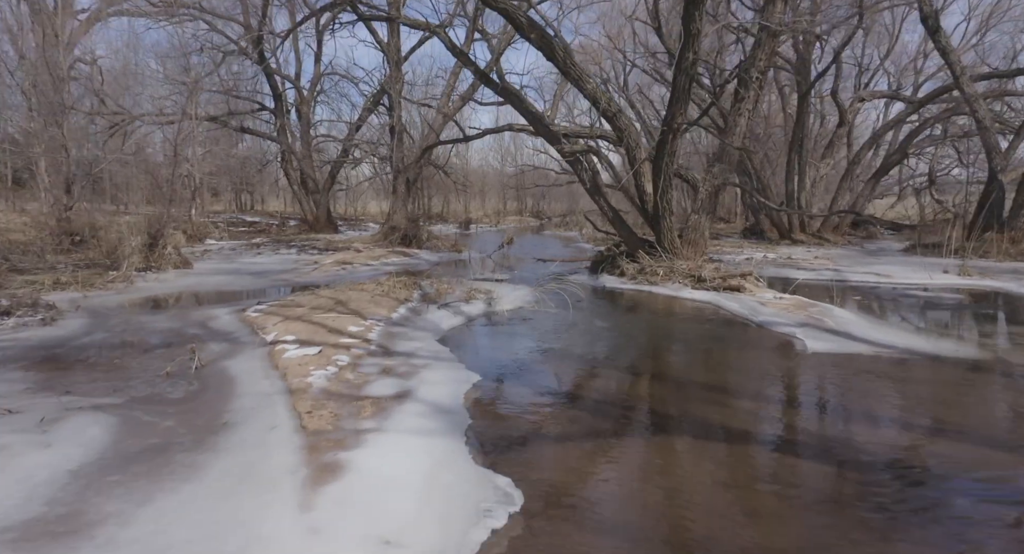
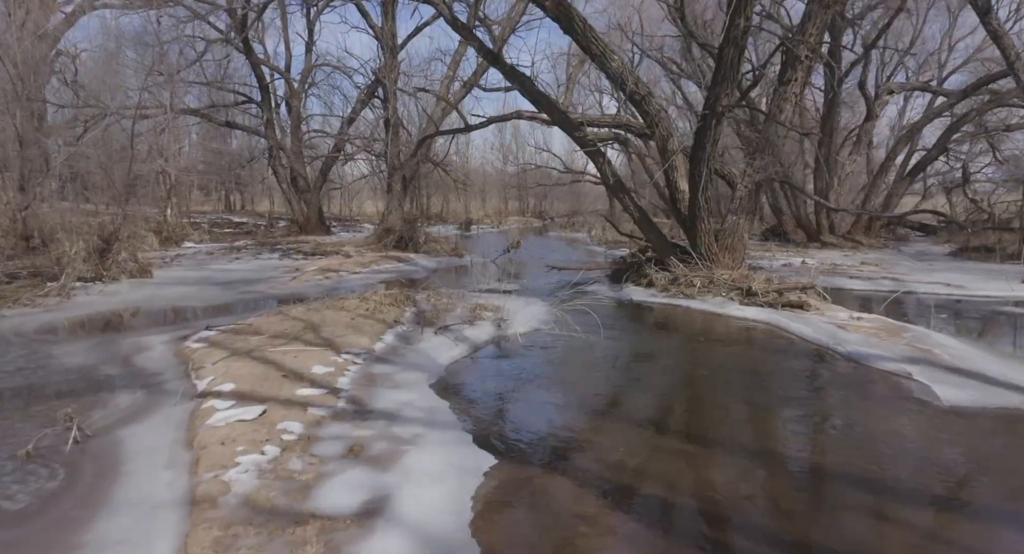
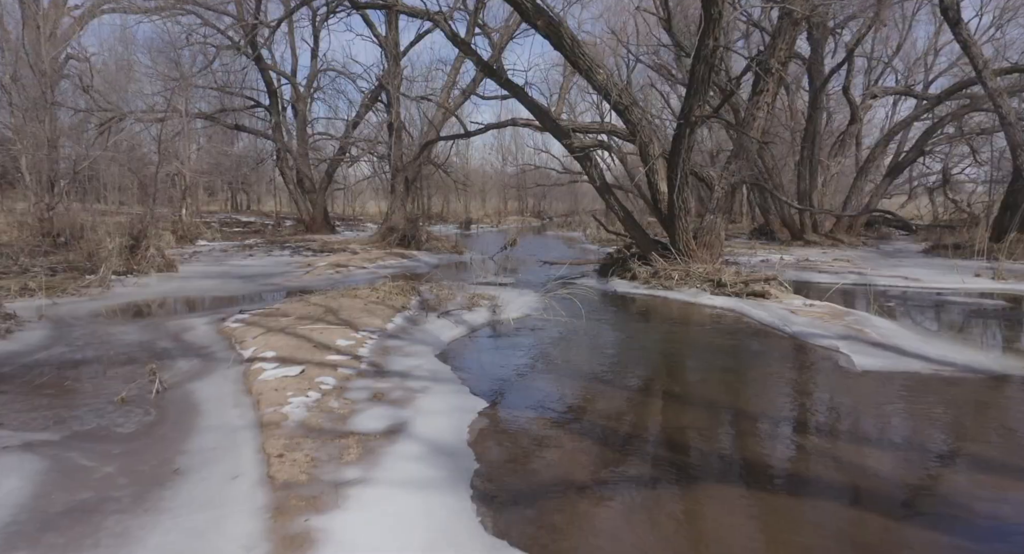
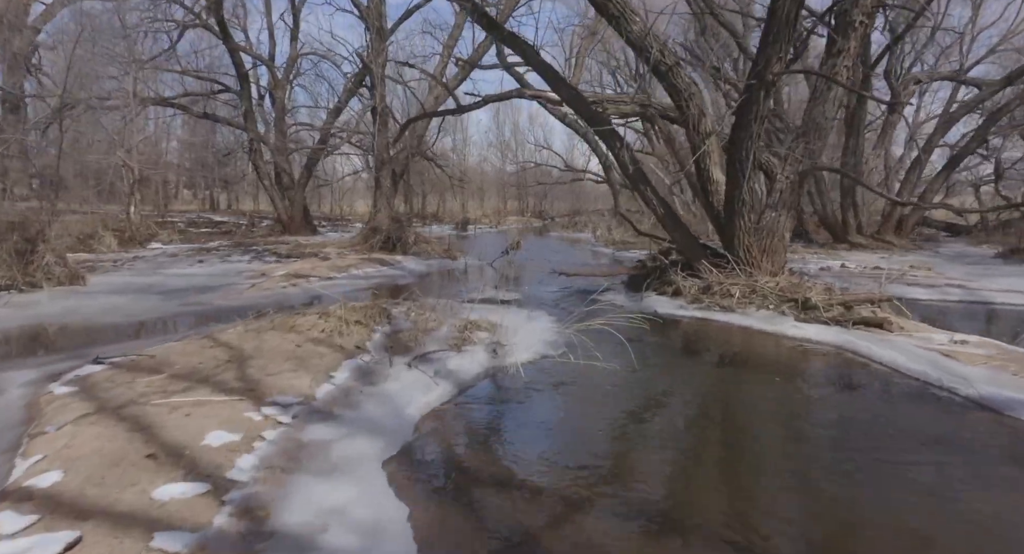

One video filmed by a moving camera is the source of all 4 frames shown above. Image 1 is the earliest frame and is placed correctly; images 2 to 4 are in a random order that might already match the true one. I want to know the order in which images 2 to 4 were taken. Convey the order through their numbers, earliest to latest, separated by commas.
3, 2, 4
